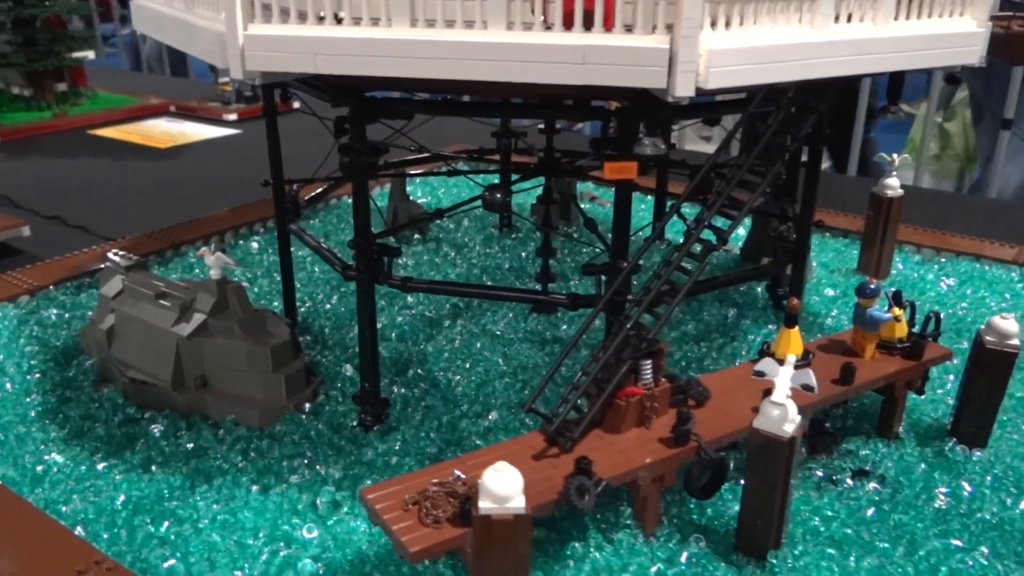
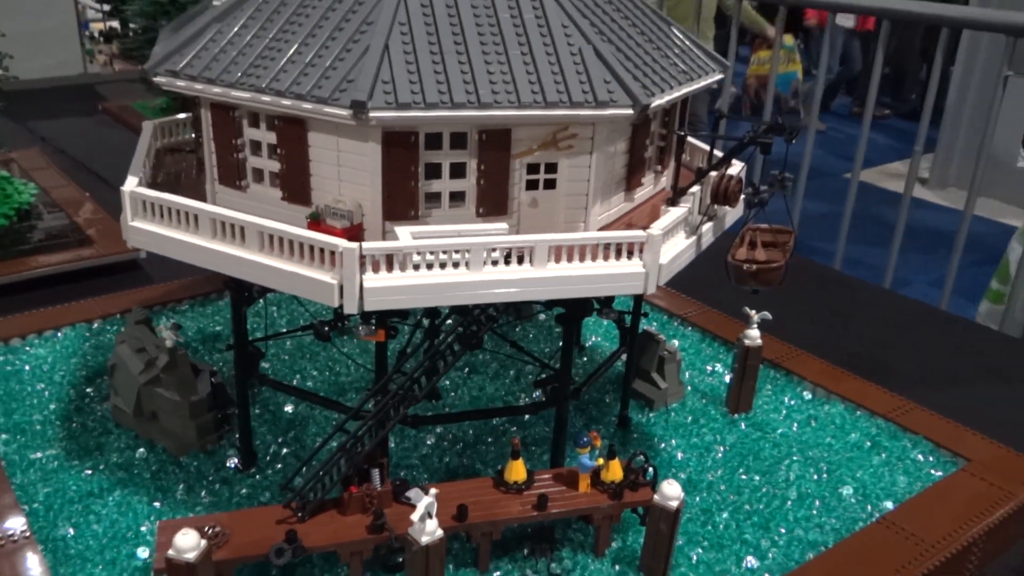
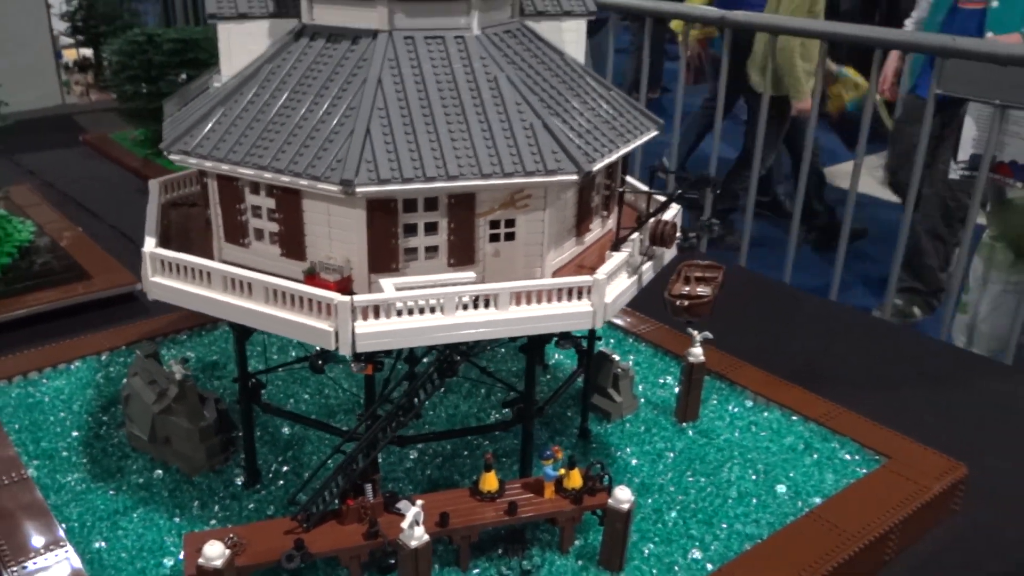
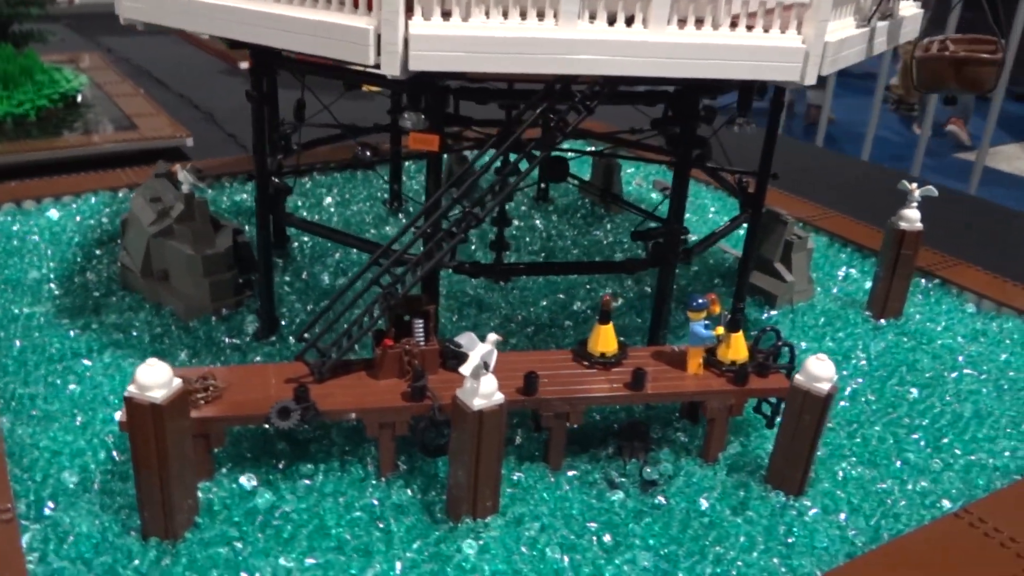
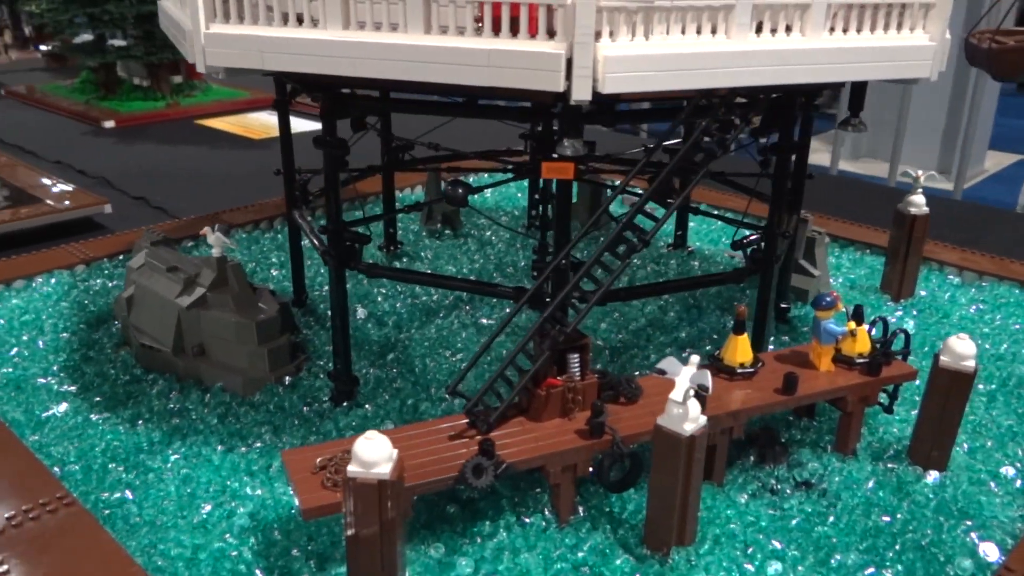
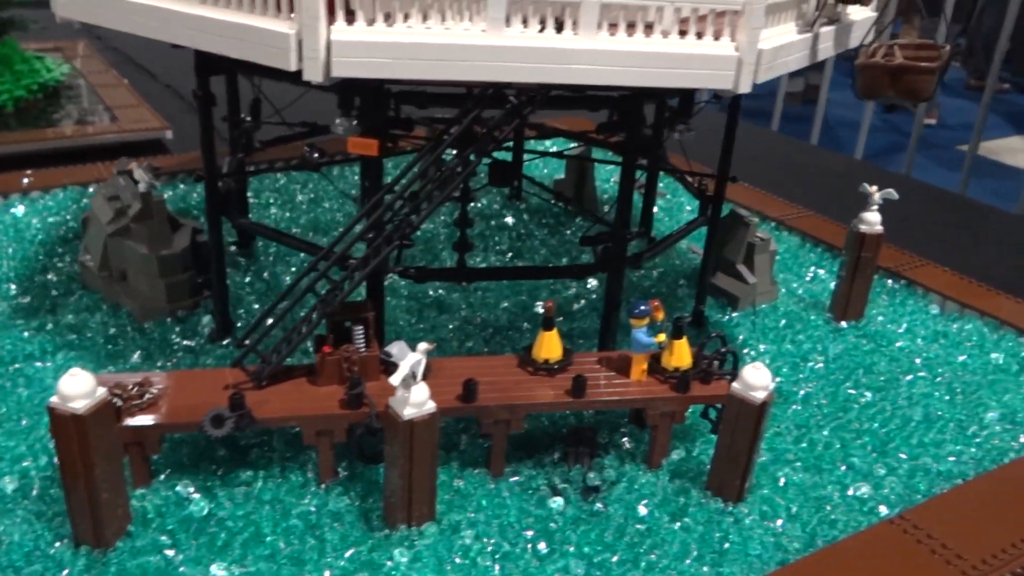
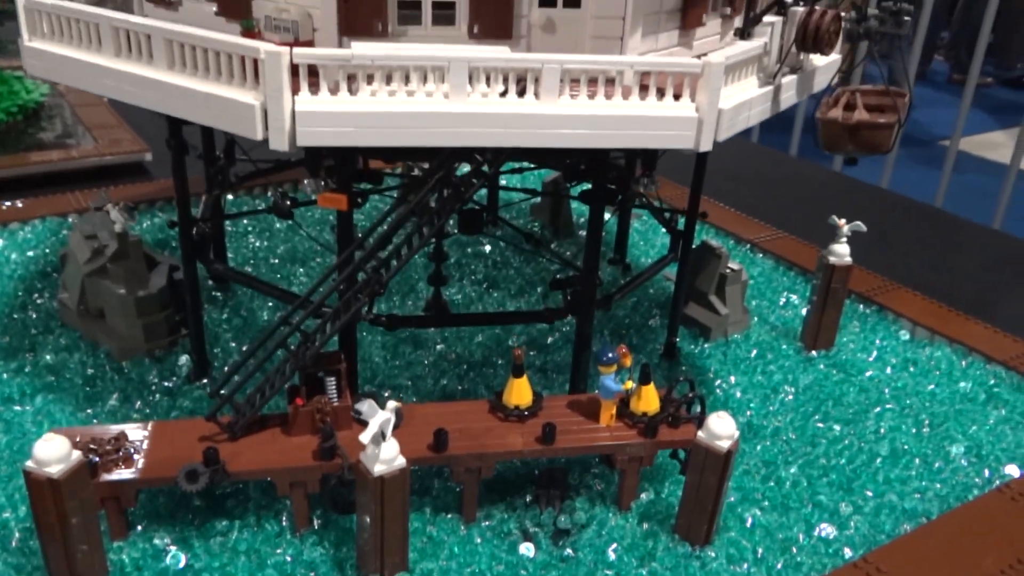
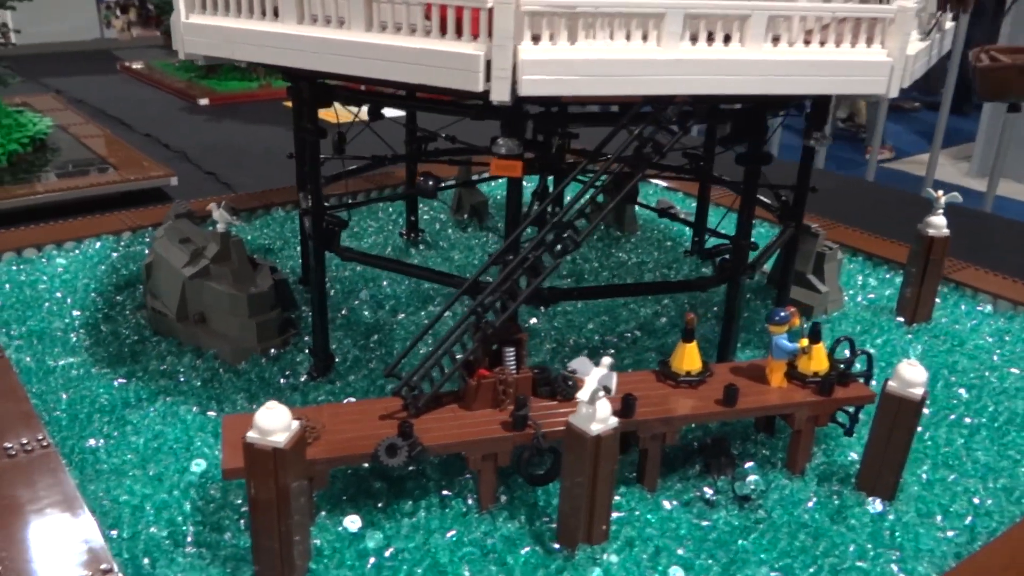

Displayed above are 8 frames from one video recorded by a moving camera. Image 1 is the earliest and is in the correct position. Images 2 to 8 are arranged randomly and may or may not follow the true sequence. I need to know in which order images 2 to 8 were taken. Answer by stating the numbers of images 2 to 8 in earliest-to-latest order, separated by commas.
5, 8, 4, 6, 7, 2, 3
